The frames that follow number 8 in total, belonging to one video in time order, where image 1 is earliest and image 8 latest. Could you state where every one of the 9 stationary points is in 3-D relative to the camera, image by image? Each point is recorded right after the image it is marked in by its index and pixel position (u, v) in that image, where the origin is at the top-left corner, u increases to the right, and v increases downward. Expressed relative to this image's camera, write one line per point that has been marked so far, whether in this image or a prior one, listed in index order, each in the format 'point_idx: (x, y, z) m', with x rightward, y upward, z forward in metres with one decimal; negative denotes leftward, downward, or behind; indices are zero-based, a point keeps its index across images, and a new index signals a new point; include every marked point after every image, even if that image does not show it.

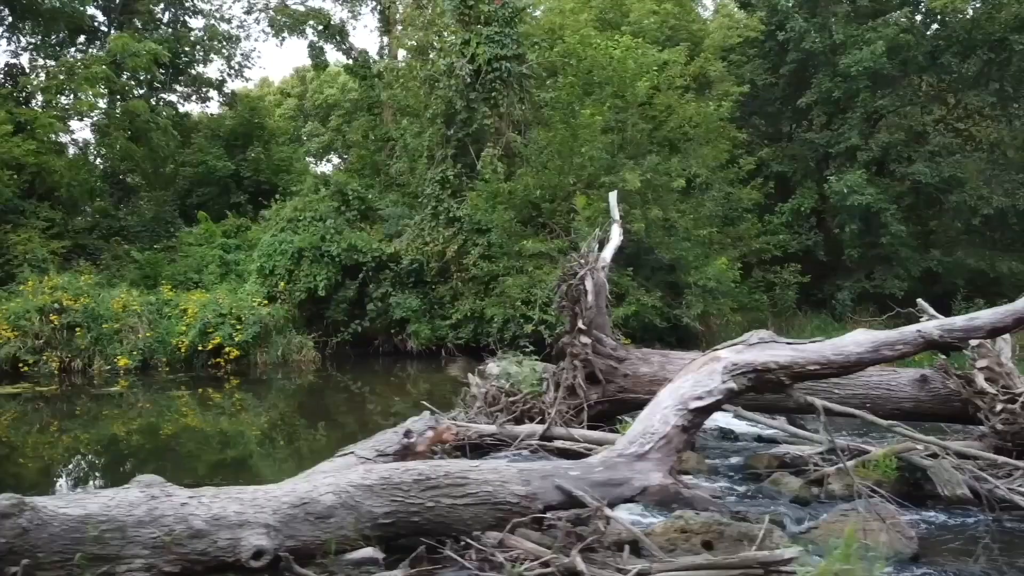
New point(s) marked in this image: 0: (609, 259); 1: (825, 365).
0: (+0.7, +0.2, +7.9) m
1: (+1.3, -0.3, +4.5) m
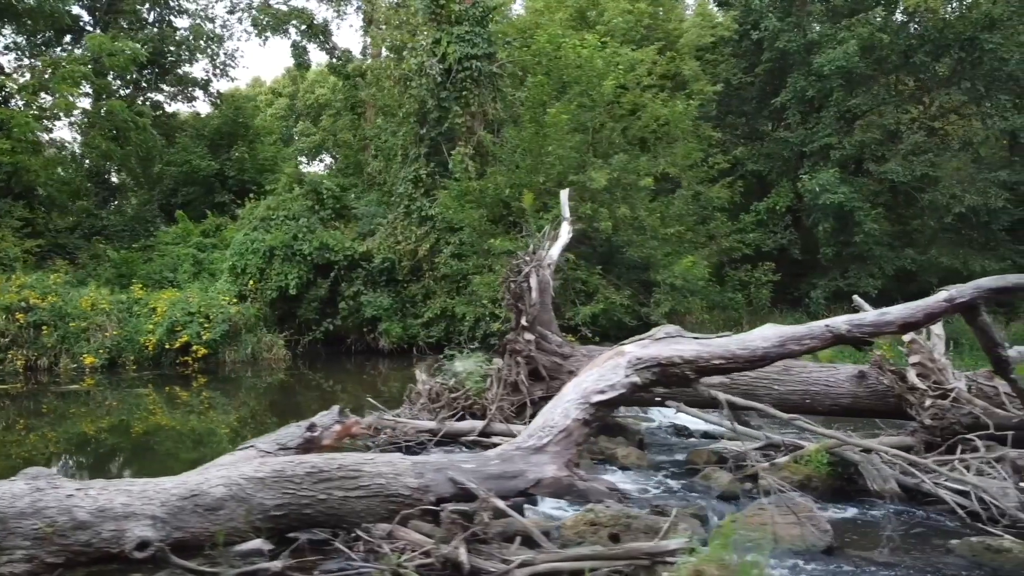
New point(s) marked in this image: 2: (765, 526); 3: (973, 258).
0: (+0.3, +0.2, +7.9) m
1: (+0.9, -0.3, +4.5) m
2: (+1.2, -1.2, +5.0) m
3: (+7.8, +0.5, +17.4) m
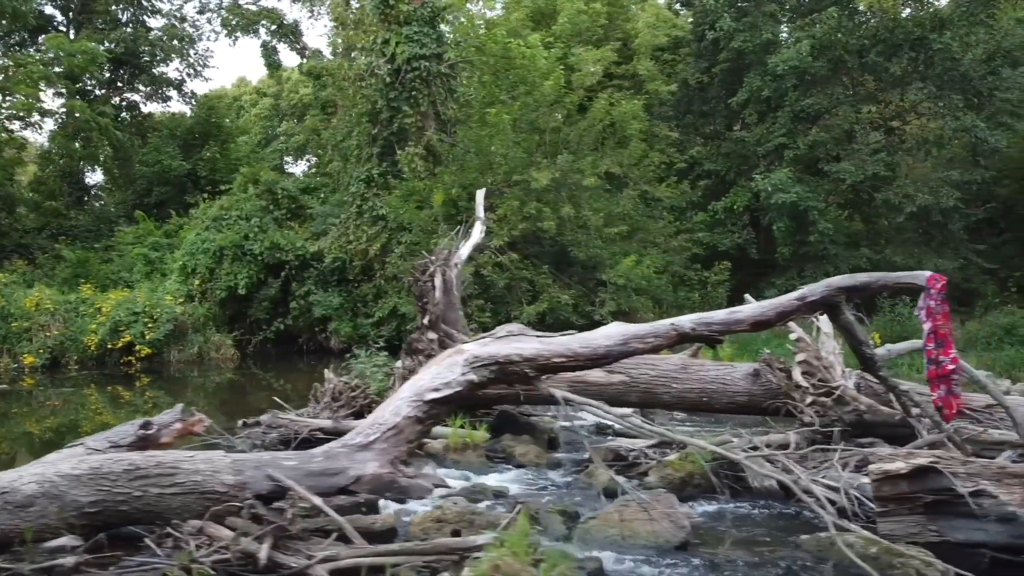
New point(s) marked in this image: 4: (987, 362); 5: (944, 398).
0: (-0.4, +0.2, +7.9) m
1: (+0.3, -0.3, +4.6) m
2: (+0.5, -1.2, +5.1) m
3: (+7.0, +0.5, +17.4) m
4: (+7.3, -1.1, +15.6) m
5: (+2.0, -0.5, +4.9) m
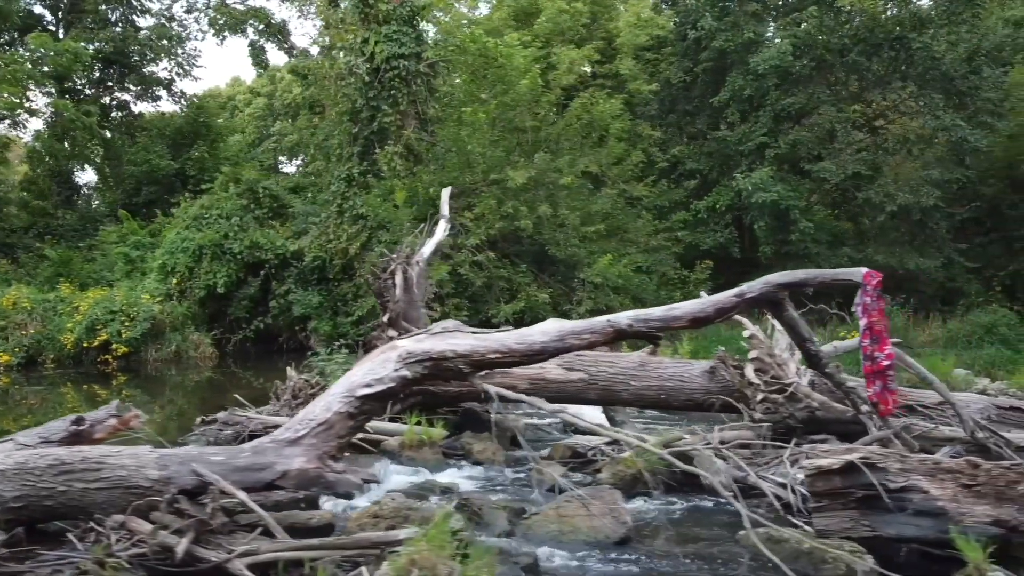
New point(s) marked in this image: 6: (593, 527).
0: (-0.7, +0.3, +8.0) m
1: (0.0, -0.3, +4.6) m
2: (+0.3, -1.1, +5.1) m
3: (+6.7, +0.5, +17.5) m
4: (+6.9, -1.1, +15.6) m
5: (+1.7, -0.5, +4.9) m
6: (+0.4, -1.2, +5.0) m
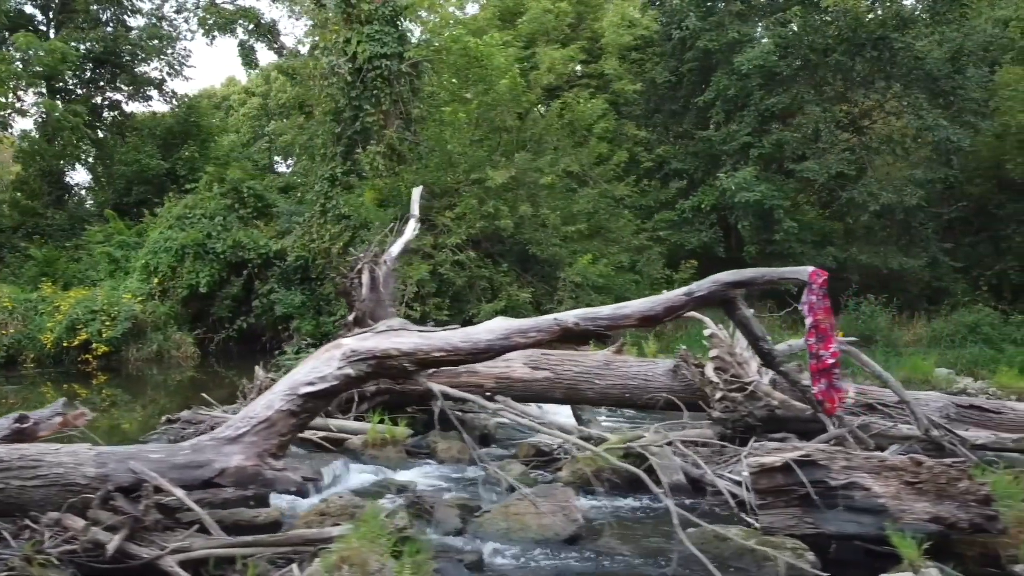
0: (-0.9, +0.3, +8.0) m
1: (-0.3, -0.3, +4.6) m
2: (0.0, -1.1, +5.1) m
3: (+6.5, +0.5, +17.5) m
4: (+6.7, -1.1, +15.7) m
5: (+1.5, -0.5, +4.9) m
6: (+0.2, -1.2, +5.1) m
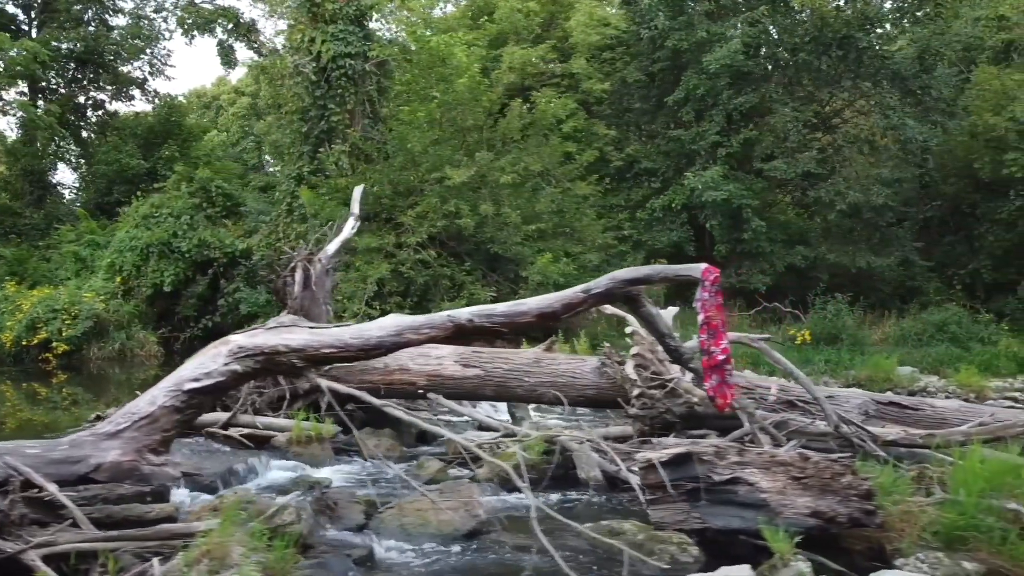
0: (-1.4, +0.3, +8.0) m
1: (-0.8, -0.3, +4.6) m
2: (-0.5, -1.1, +5.1) m
3: (+6.0, +0.6, +17.6) m
4: (+6.2, -1.1, +15.7) m
5: (+1.0, -0.5, +5.0) m
6: (-0.3, -1.1, +5.1) m
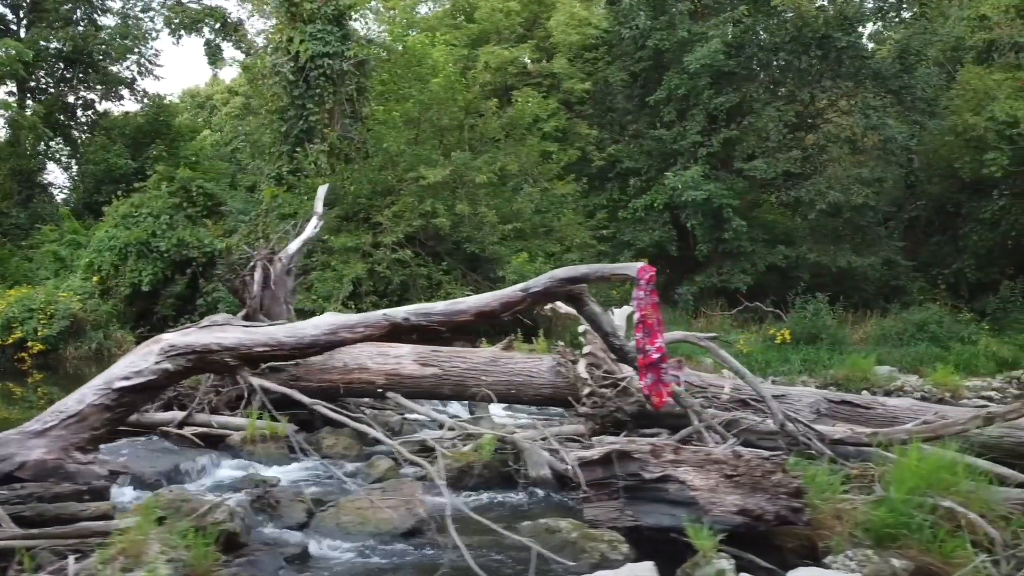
0: (-1.7, +0.3, +8.0) m
1: (-1.1, -0.3, +4.6) m
2: (-0.8, -1.1, +5.2) m
3: (+5.6, +0.6, +17.6) m
4: (+5.9, -1.1, +15.7) m
5: (+0.7, -0.5, +5.0) m
6: (-0.6, -1.1, +5.1) m
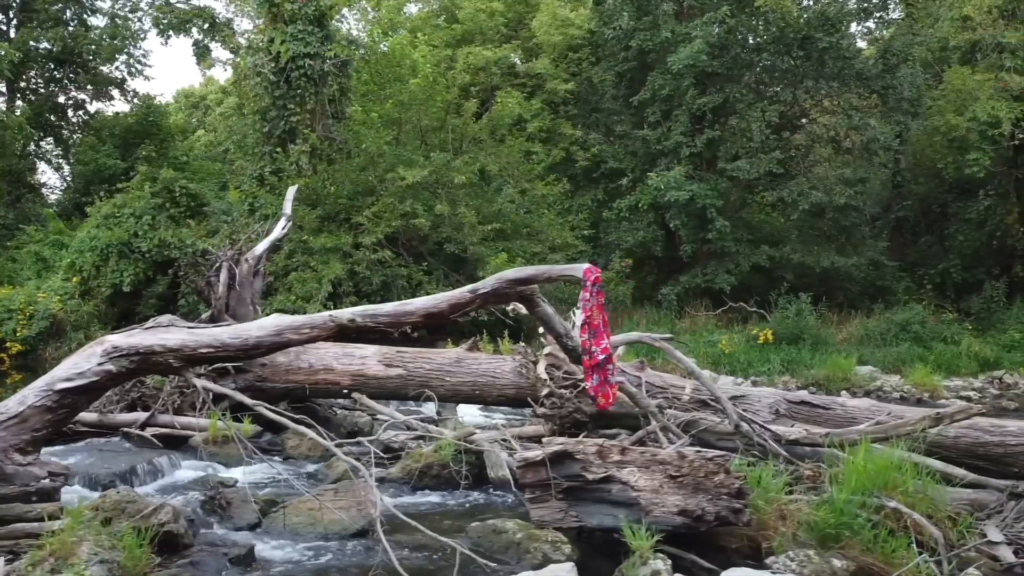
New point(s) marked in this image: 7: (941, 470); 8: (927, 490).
0: (-2.0, +0.3, +8.0) m
1: (-1.3, -0.3, +4.7) m
2: (-1.0, -1.1, +5.2) m
3: (+5.4, +0.6, +17.6) m
4: (+5.6, -1.1, +15.7) m
5: (+0.4, -0.5, +5.0) m
6: (-0.9, -1.1, +5.1) m
7: (+2.1, -0.9, +5.1) m
8: (+1.9, -0.9, +4.8) m
